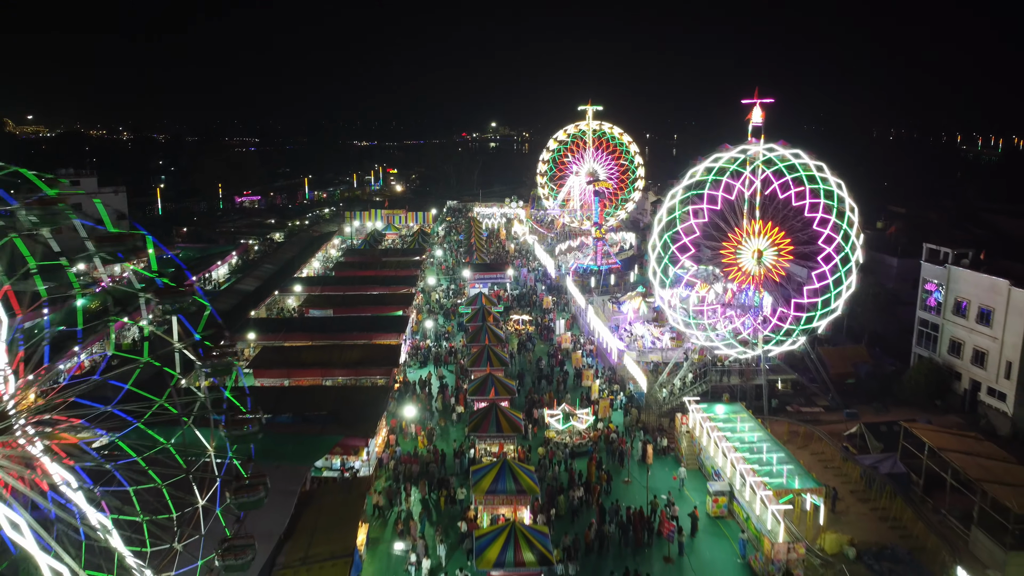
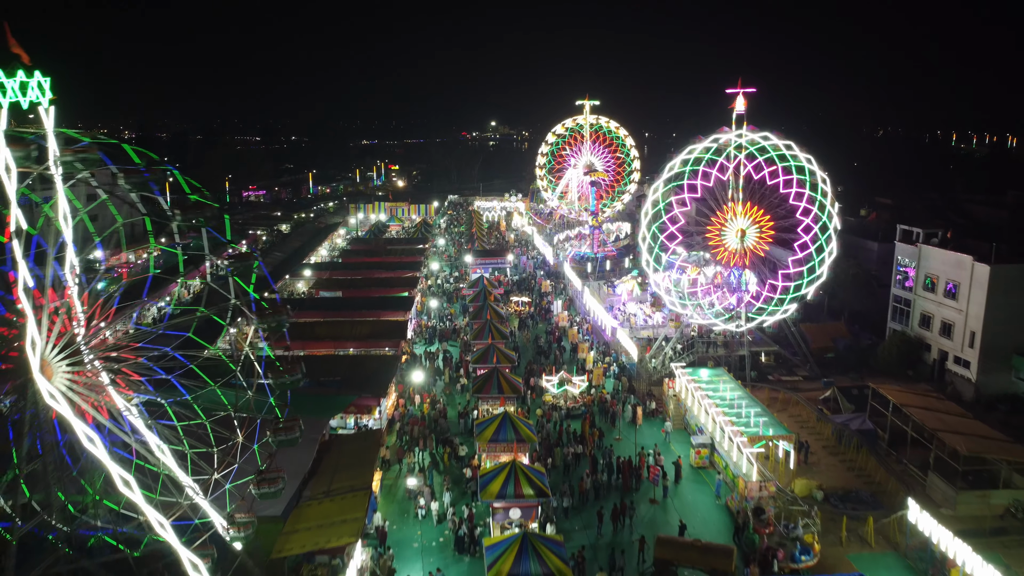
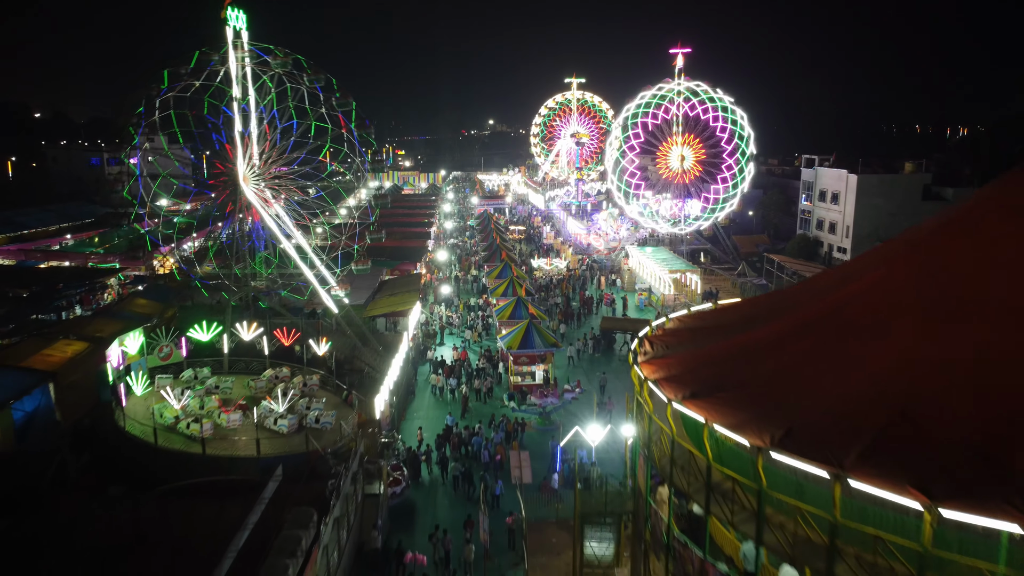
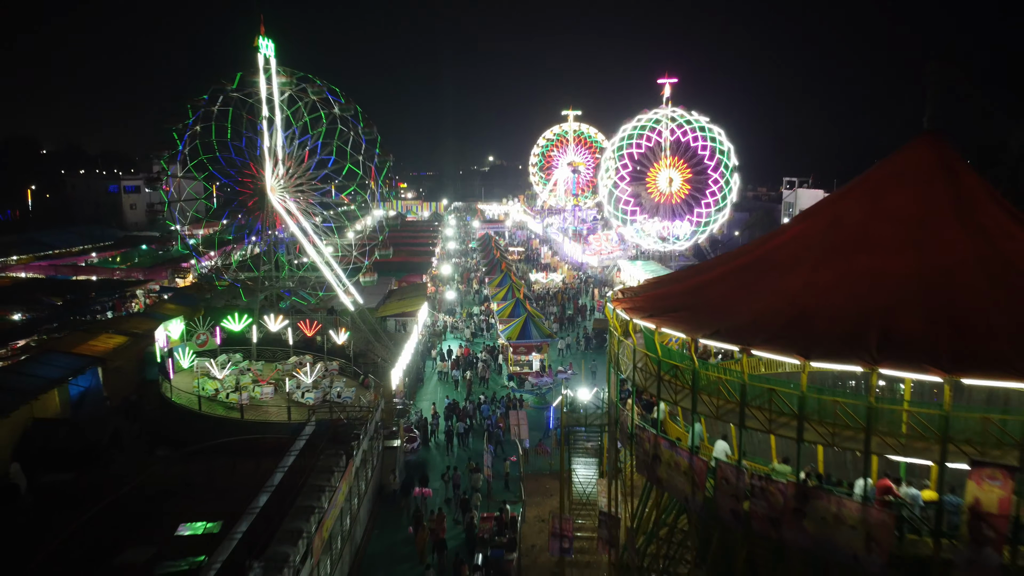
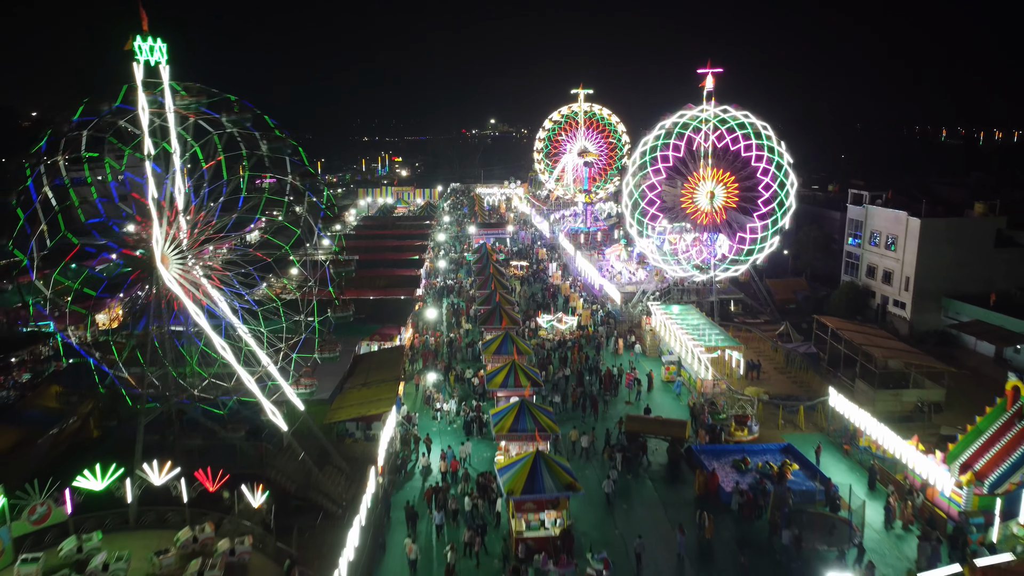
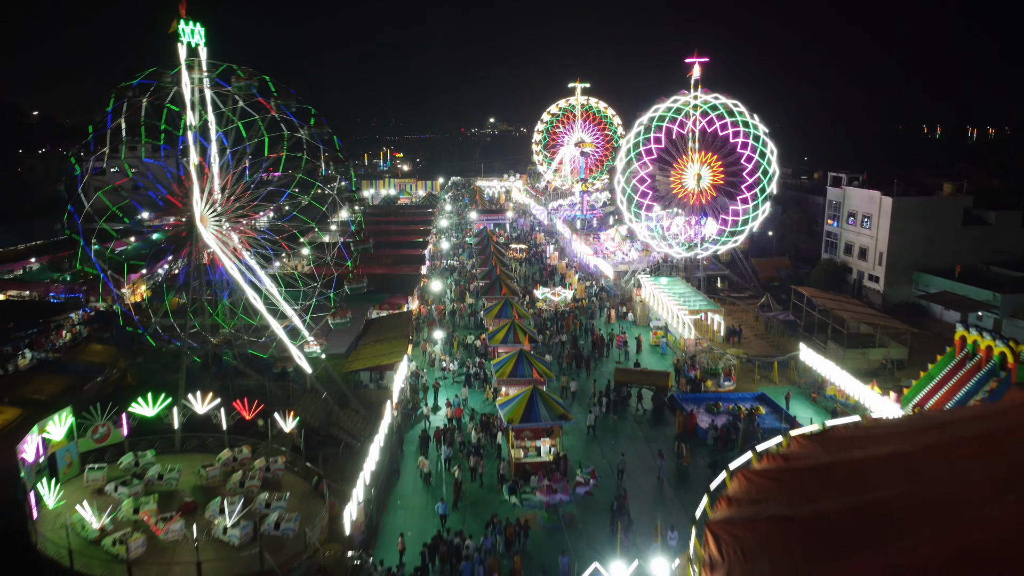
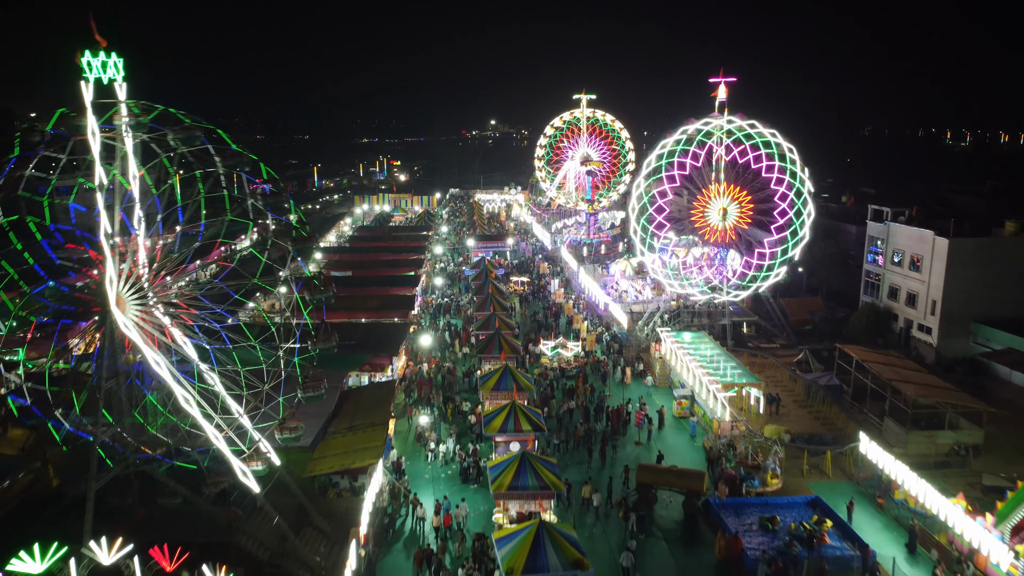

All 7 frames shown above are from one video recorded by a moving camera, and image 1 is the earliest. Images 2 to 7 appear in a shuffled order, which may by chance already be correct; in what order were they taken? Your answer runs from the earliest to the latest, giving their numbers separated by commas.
2, 7, 5, 6, 3, 4
